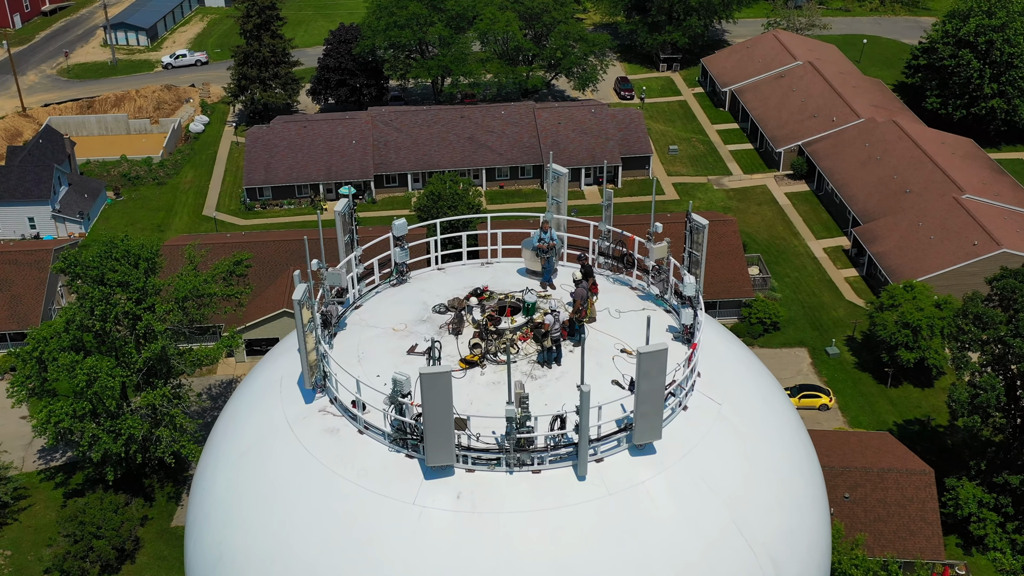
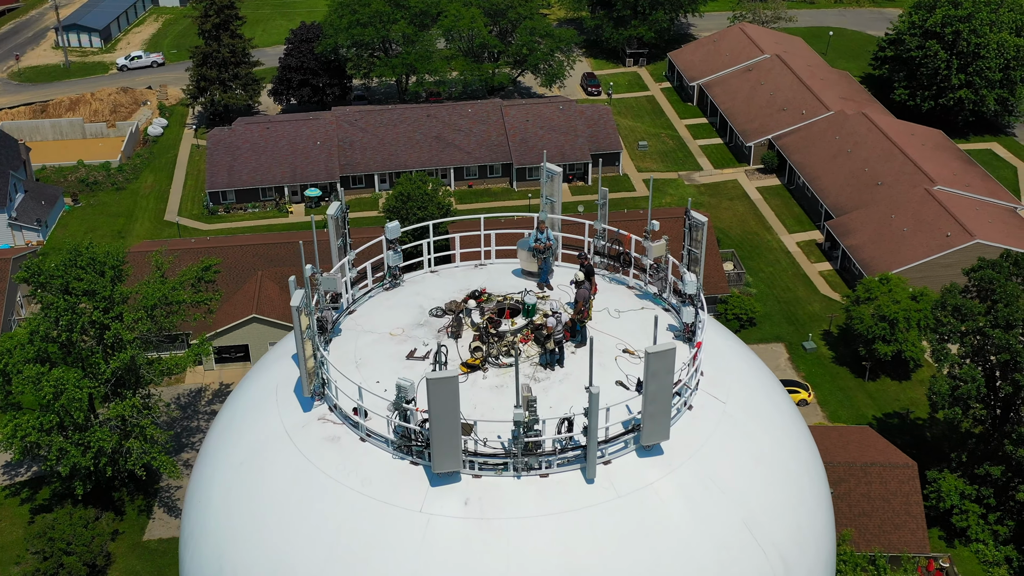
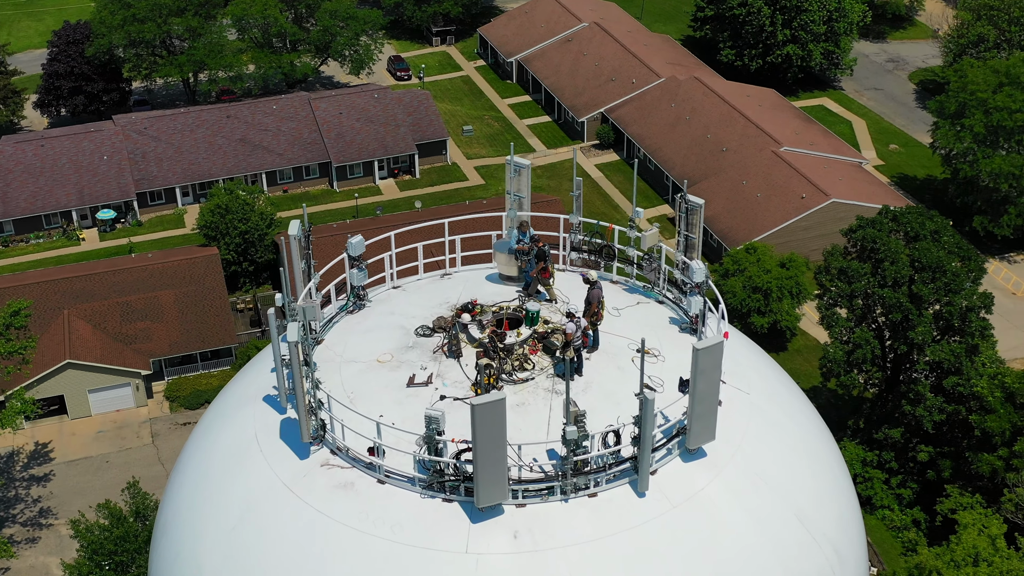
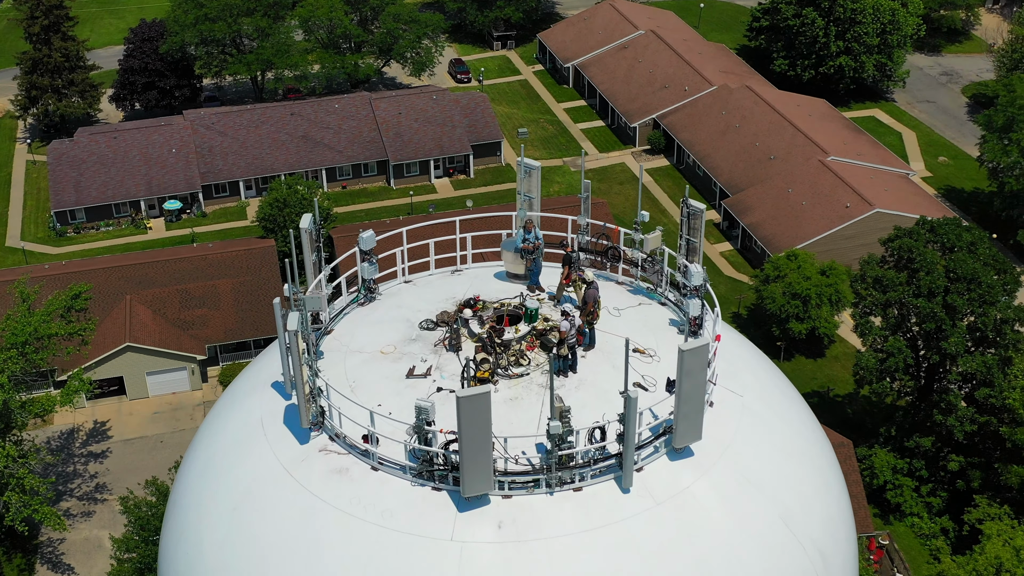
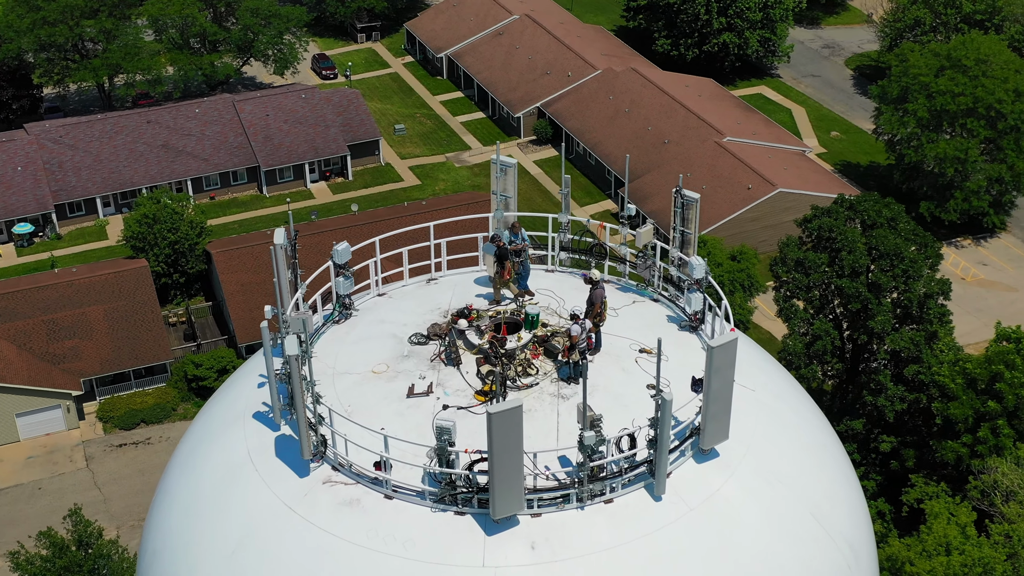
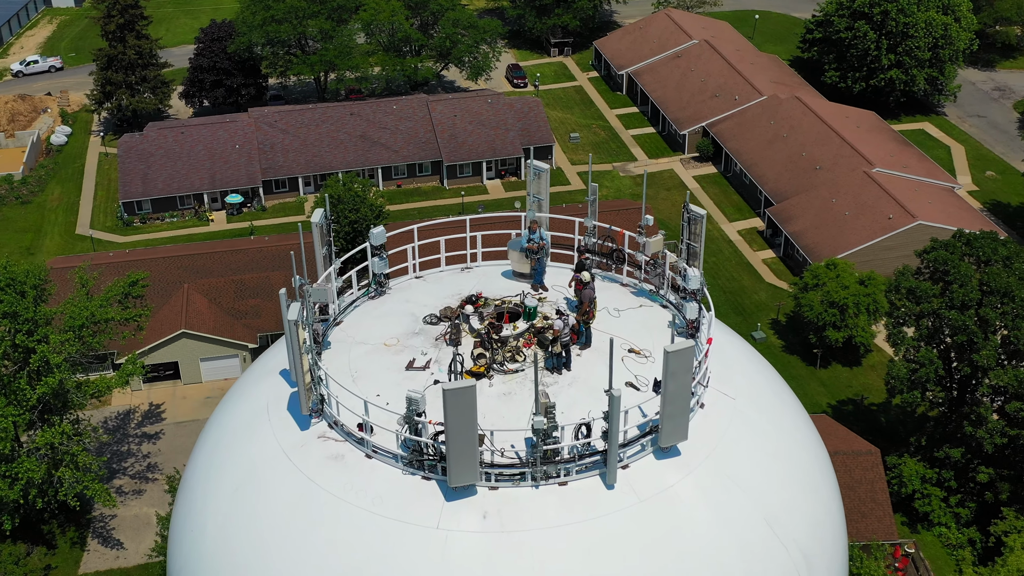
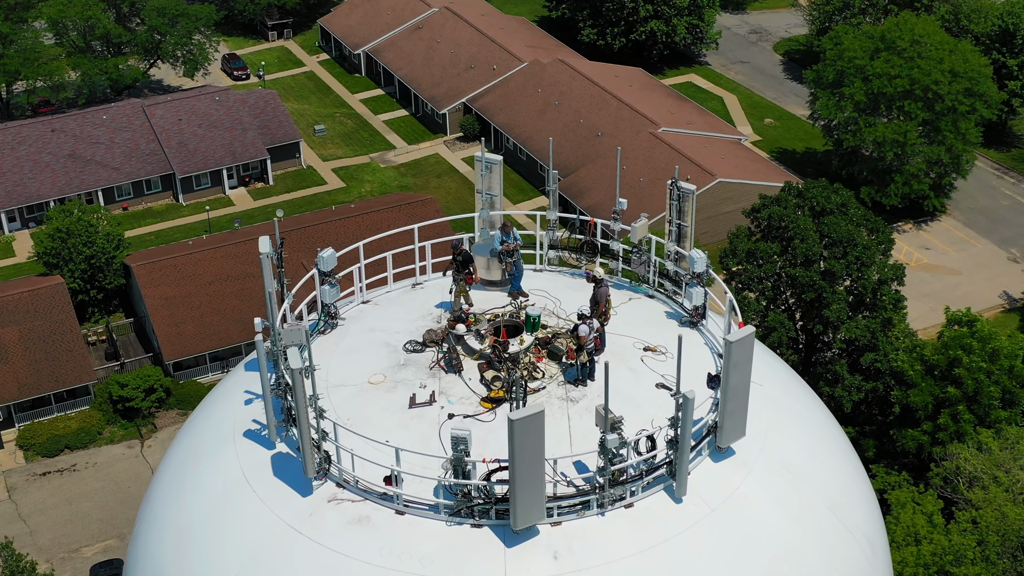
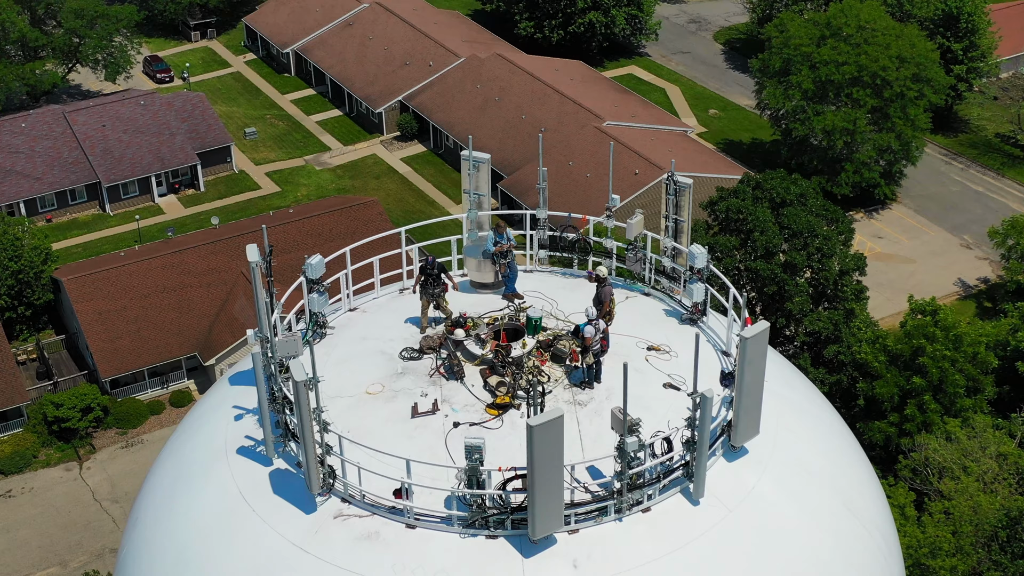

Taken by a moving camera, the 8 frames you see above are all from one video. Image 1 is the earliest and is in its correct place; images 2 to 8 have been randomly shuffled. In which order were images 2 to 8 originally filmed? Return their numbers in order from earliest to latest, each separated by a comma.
2, 6, 4, 3, 5, 7, 8
